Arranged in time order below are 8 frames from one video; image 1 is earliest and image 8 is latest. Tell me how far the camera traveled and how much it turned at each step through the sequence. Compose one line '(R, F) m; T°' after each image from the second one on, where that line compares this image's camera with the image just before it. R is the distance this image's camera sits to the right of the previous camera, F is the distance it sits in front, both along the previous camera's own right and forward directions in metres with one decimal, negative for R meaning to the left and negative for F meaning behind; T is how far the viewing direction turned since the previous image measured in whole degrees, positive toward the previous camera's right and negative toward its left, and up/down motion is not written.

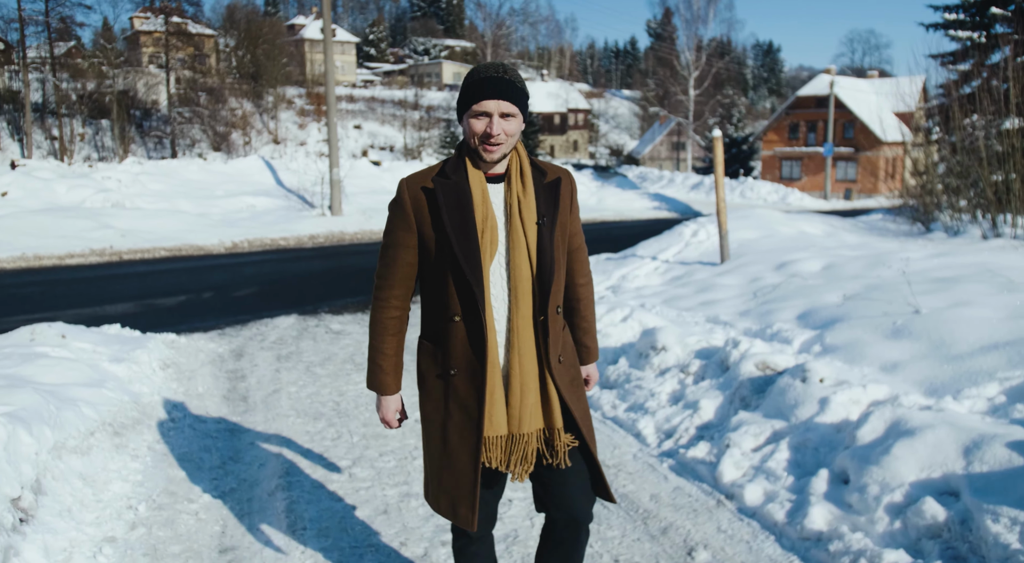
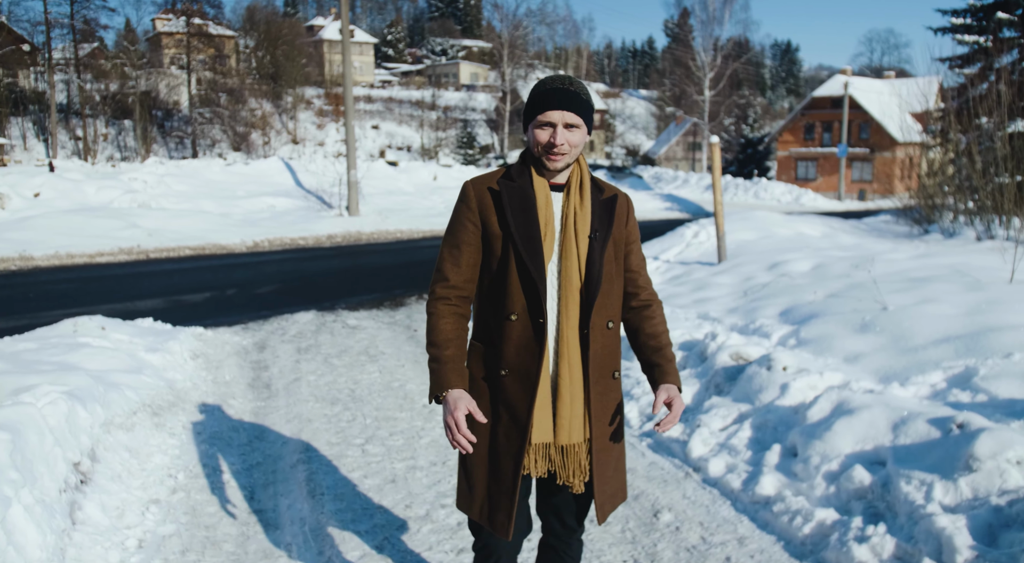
(+0.1, -0.5) m; -1°
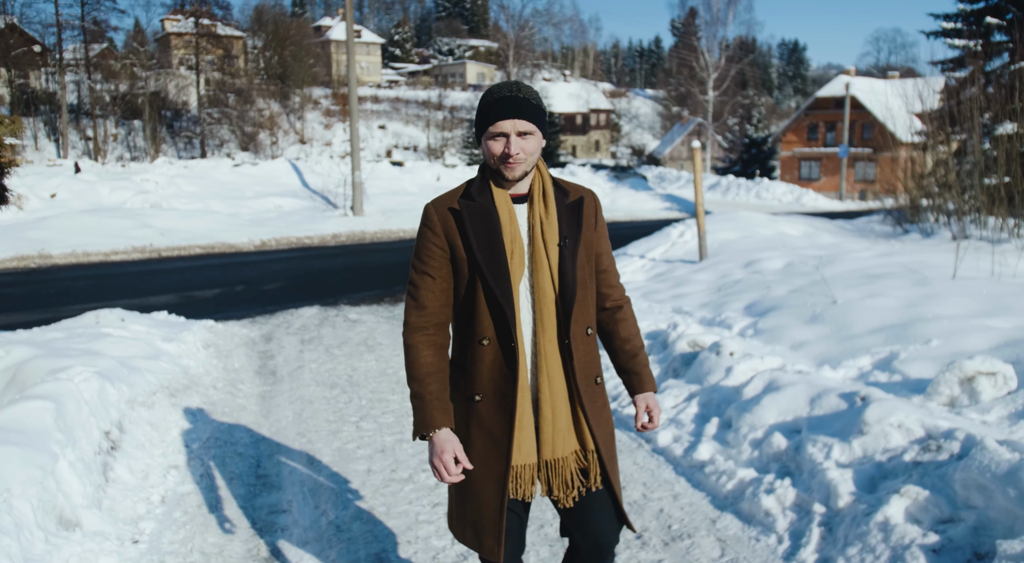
(+0.2, -0.5) m; -1°
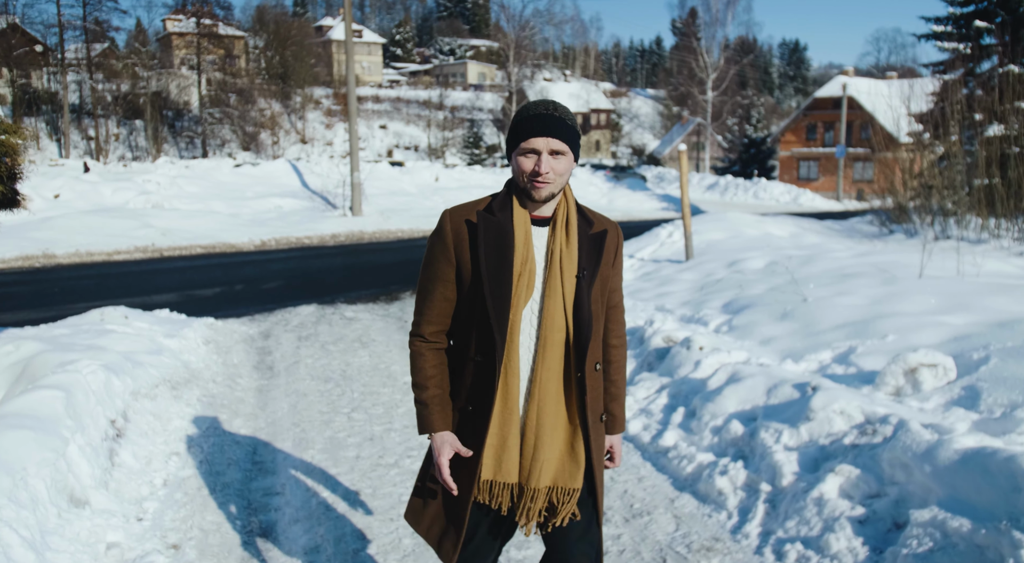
(+0.1, -0.3) m; 0°
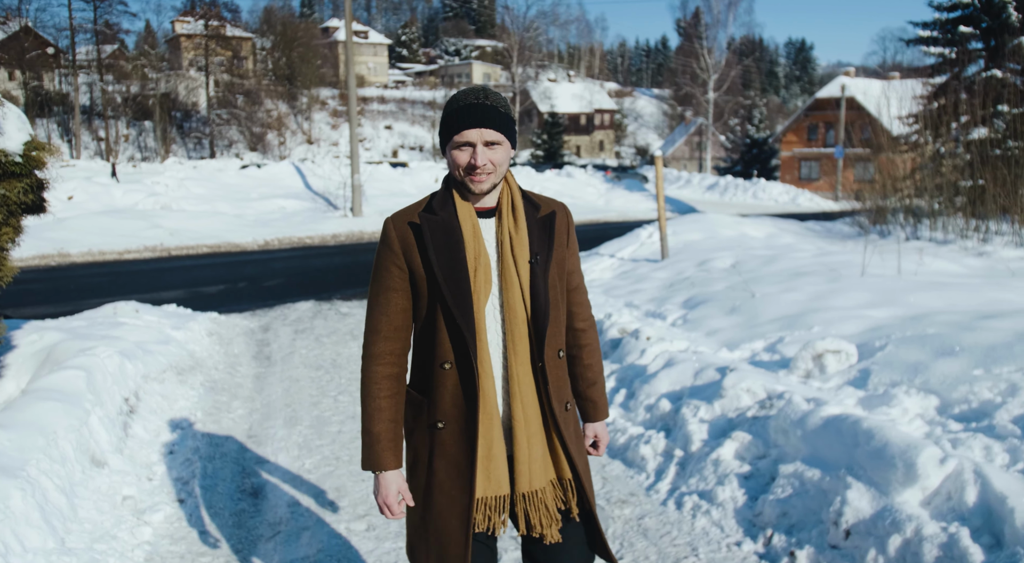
(+0.3, -0.6) m; 0°
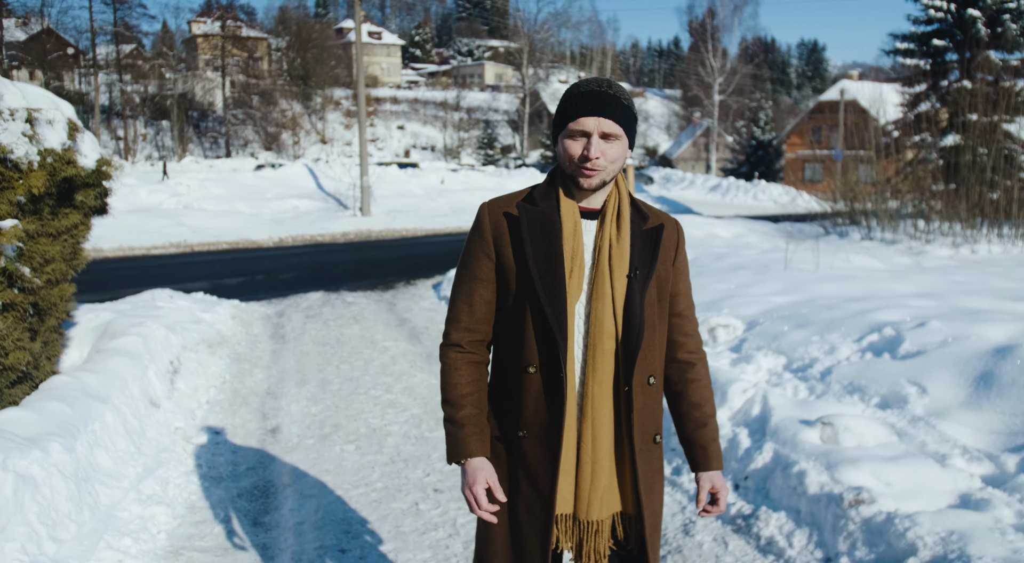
(+0.4, -1.3) m; -1°
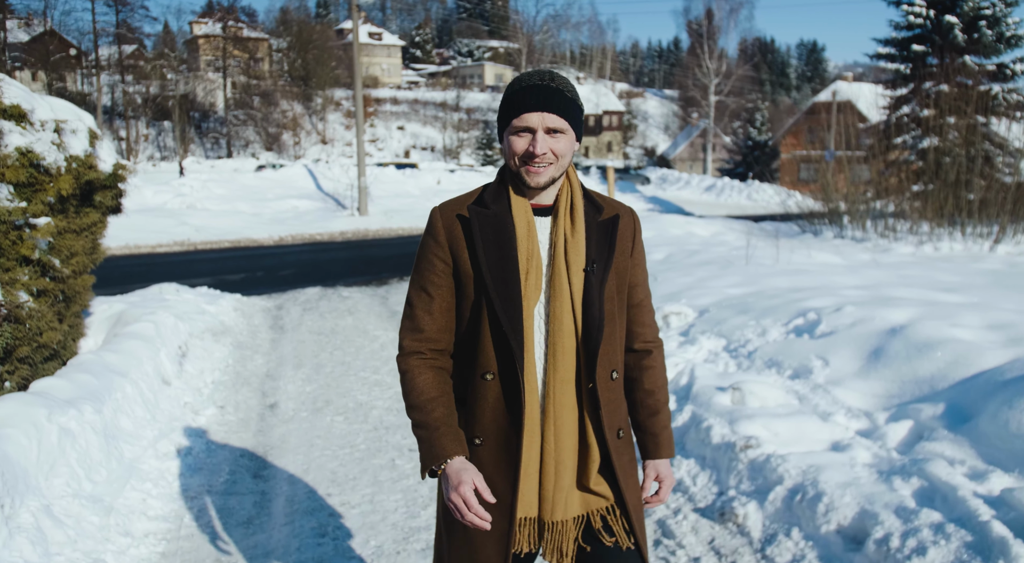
(+0.2, -0.7) m; 0°
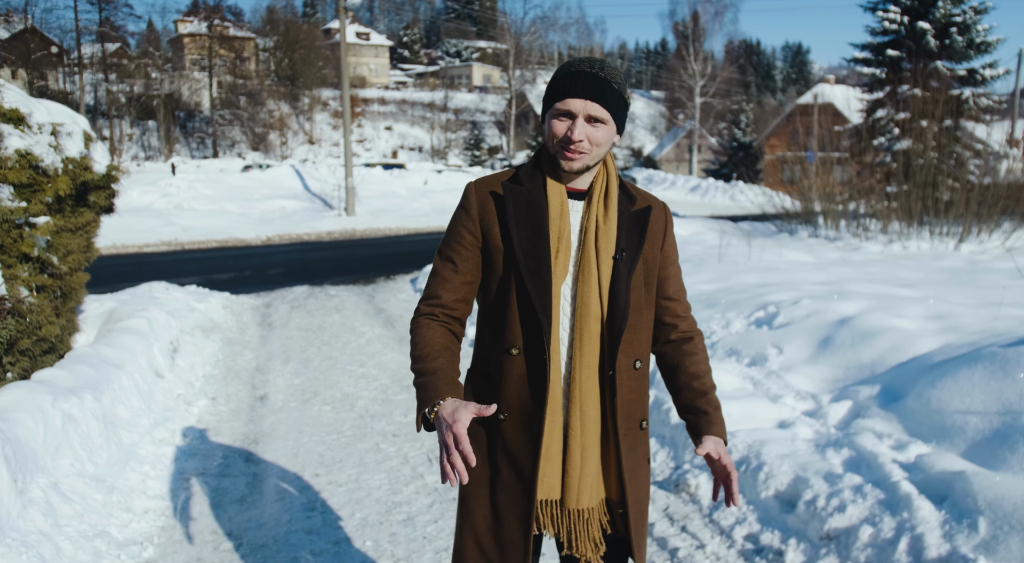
(+0.1, -0.3) m; +1°
